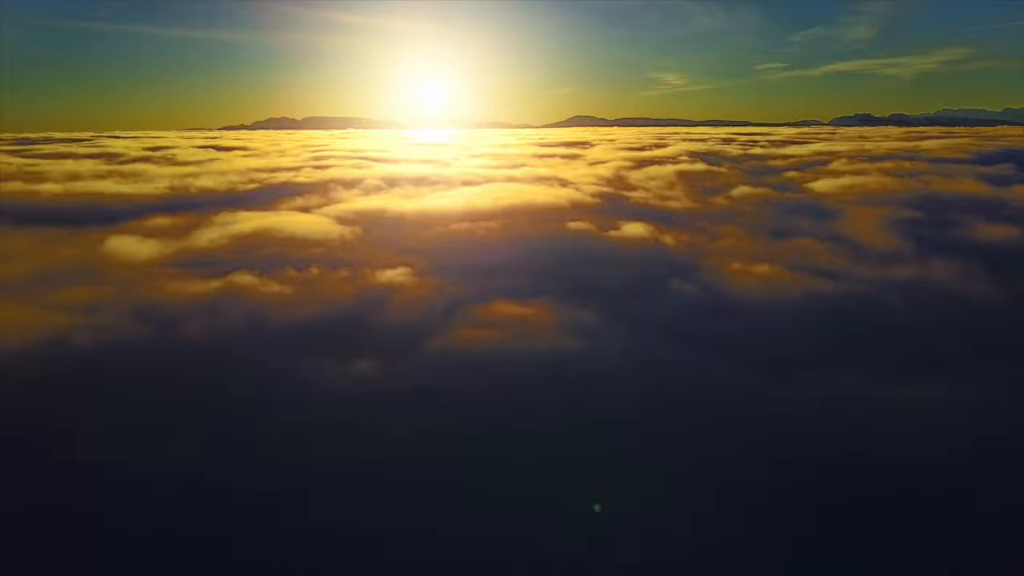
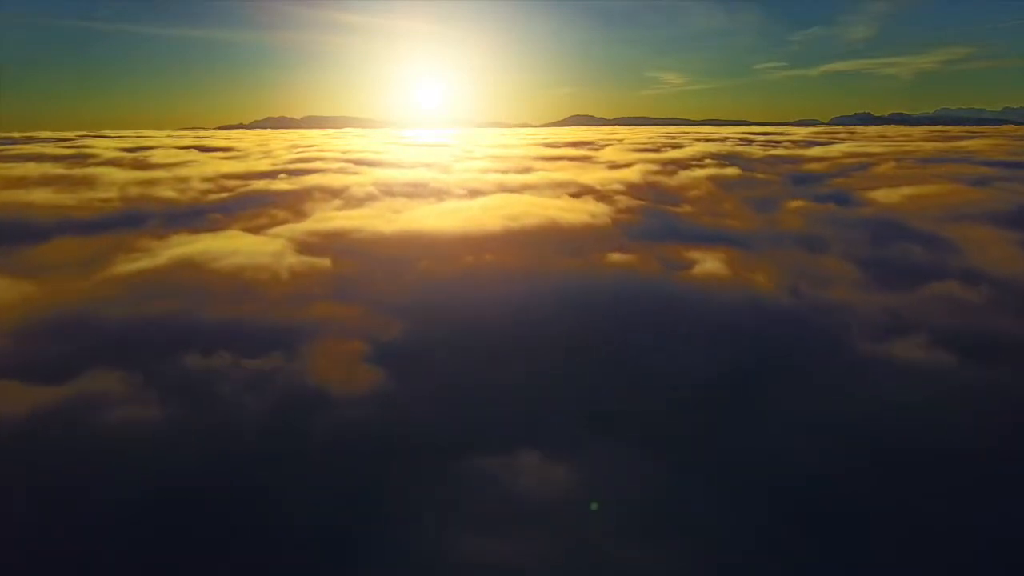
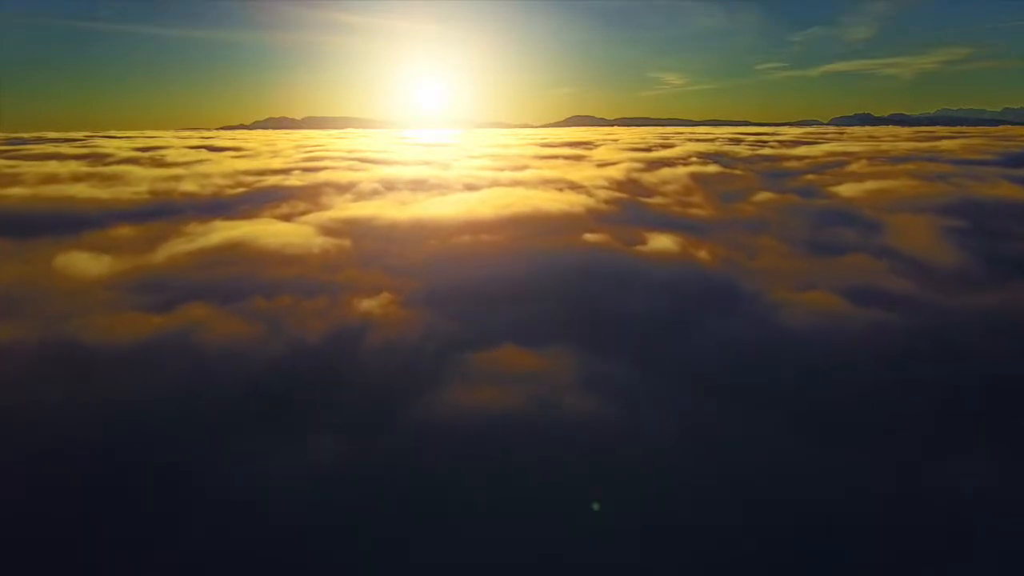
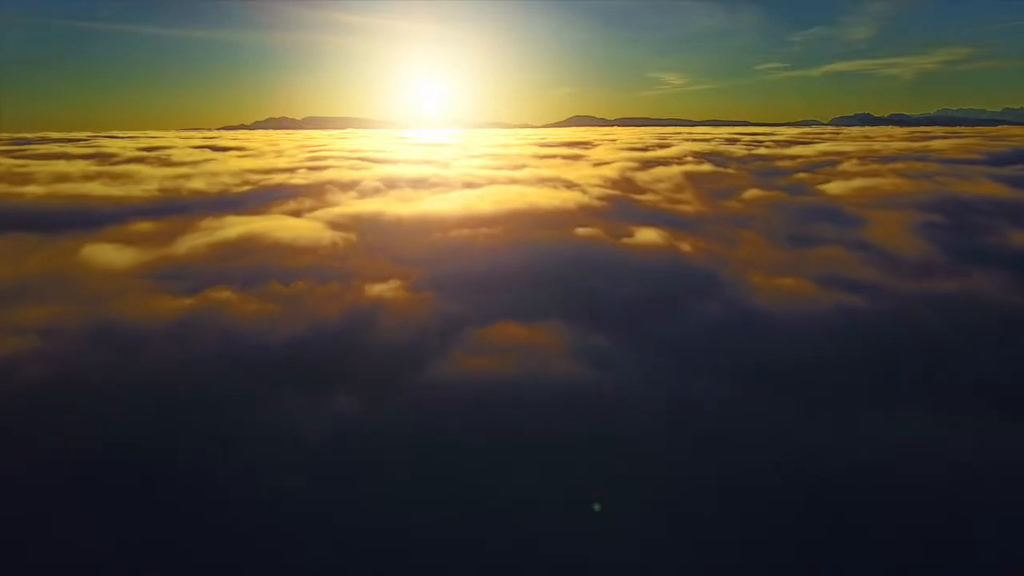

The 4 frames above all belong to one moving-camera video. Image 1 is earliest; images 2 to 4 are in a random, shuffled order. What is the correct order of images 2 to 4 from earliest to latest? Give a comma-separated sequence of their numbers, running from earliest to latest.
4, 3, 2
